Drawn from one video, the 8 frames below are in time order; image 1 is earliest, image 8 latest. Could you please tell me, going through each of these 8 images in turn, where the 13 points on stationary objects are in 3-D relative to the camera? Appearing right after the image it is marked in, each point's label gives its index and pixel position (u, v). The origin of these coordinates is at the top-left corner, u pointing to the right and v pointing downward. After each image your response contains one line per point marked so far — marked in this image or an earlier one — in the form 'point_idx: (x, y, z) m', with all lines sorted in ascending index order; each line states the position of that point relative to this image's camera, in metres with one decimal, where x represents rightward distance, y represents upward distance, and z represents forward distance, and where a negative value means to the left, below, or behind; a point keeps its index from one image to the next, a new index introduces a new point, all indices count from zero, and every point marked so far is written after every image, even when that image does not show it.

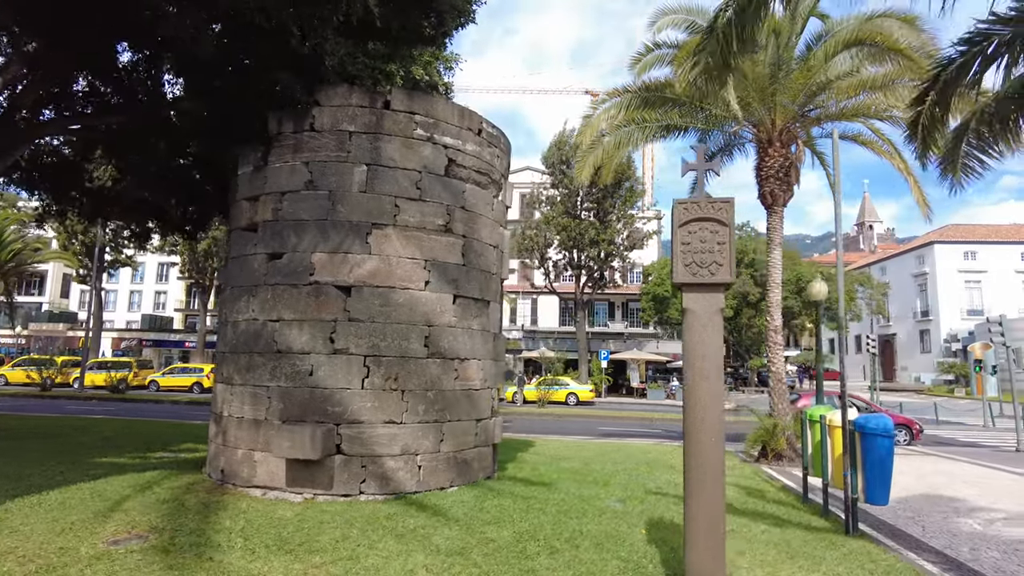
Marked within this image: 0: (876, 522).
0: (+4.5, -2.9, +7.9) m
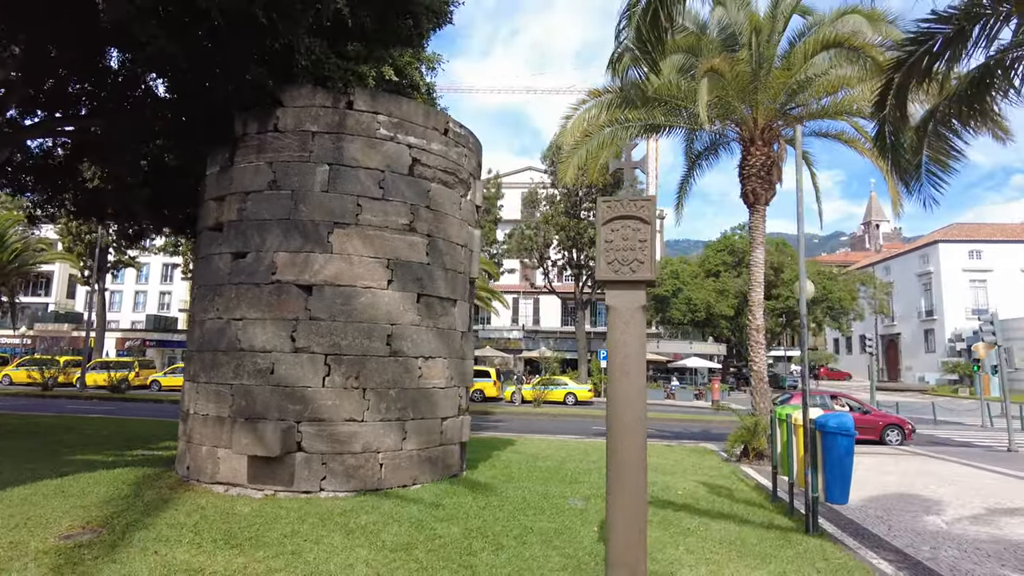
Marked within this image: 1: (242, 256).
0: (+4.0, -2.9, +7.9) m
1: (-3.1, +0.4, +7.3) m
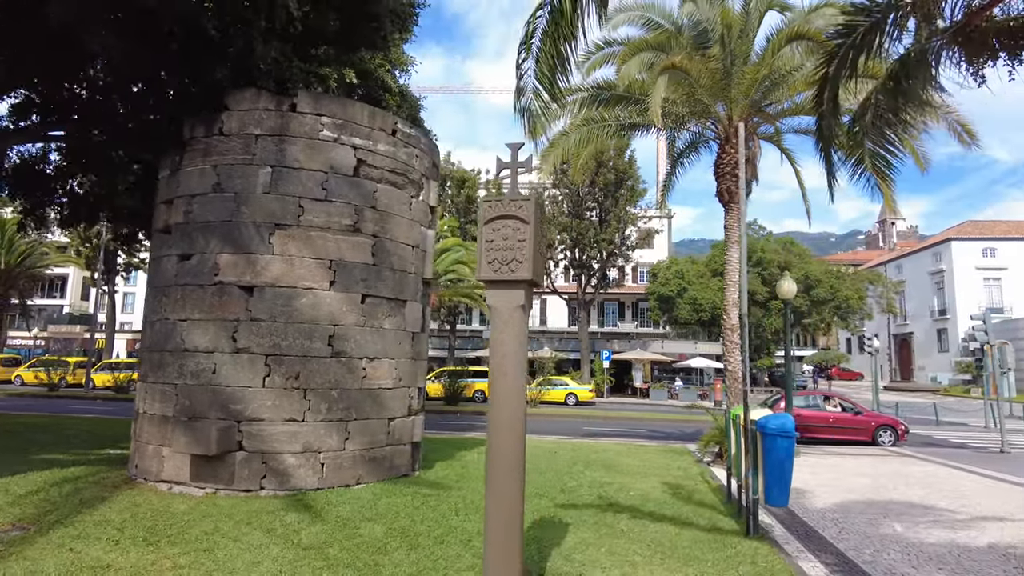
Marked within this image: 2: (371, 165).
0: (+3.4, -2.9, +7.8) m
1: (-3.8, +0.4, +7.4) m
2: (-1.7, +1.5, +7.9) m
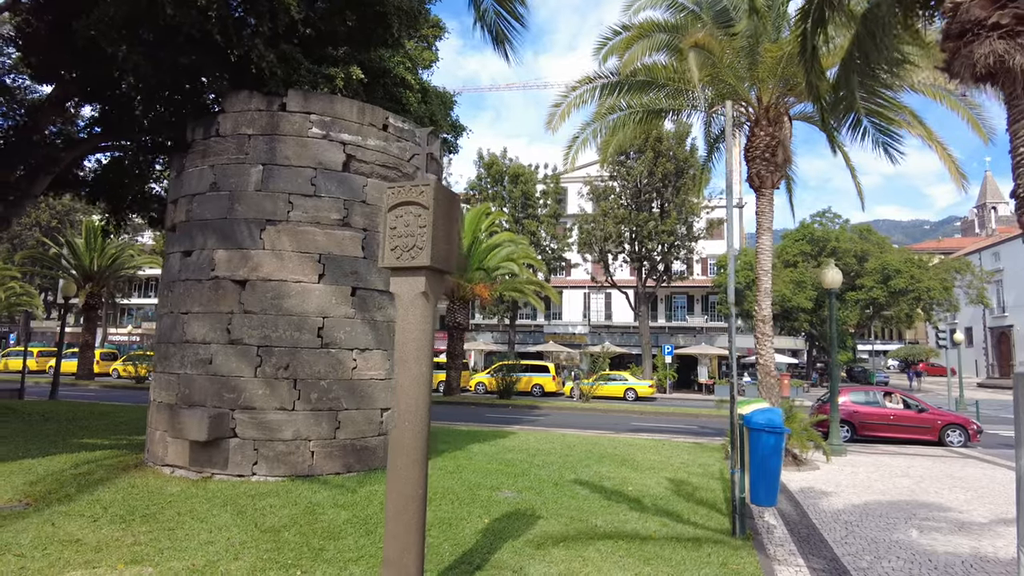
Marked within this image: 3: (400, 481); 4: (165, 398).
0: (+3.3, -2.7, +7.4) m
1: (-3.9, +0.4, +7.8) m
2: (-1.9, +1.6, +8.0) m
3: (-0.7, -1.2, +3.9) m
4: (-4.2, -1.3, +7.6) m
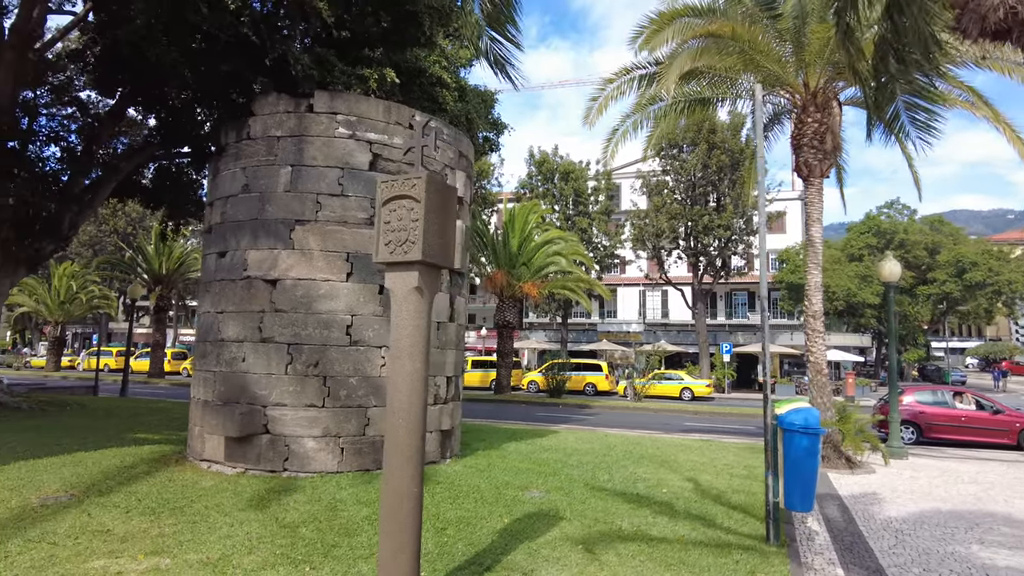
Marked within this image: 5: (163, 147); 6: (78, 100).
0: (+3.6, -2.6, +6.9) m
1: (-3.6, +0.4, +8.0) m
2: (-1.6, +1.6, +8.0) m
3: (-0.7, -1.1, +3.8) m
4: (-3.8, -1.3, +7.9) m
5: (-6.4, +2.6, +11.6) m
6: (-8.6, +3.8, +12.6) m
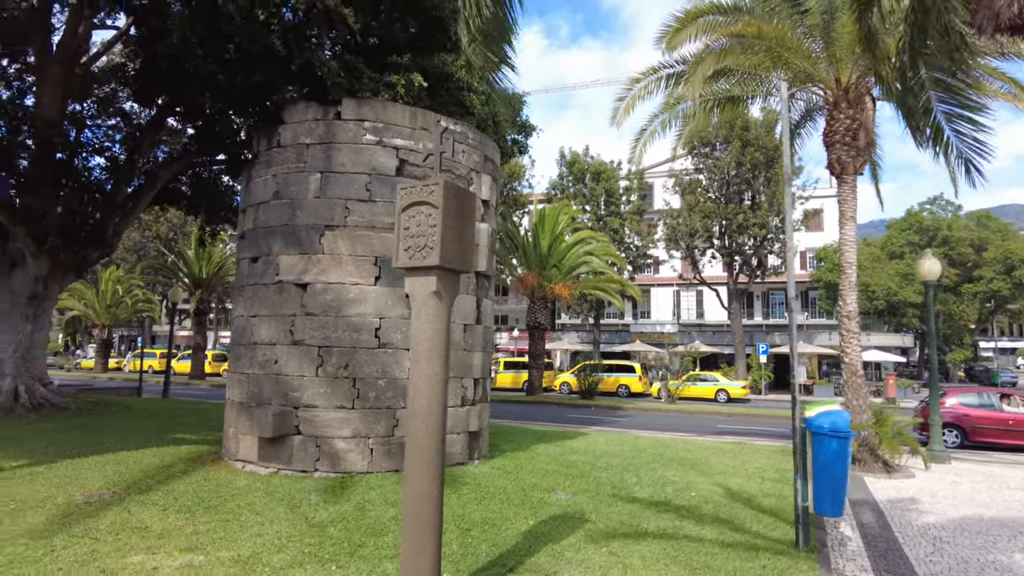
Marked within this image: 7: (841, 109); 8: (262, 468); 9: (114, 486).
0: (+3.8, -2.6, +6.8) m
1: (-3.3, +0.4, +8.2) m
2: (-1.3, +1.6, +8.1) m
3: (-0.6, -1.2, +3.9) m
4: (-3.5, -1.4, +8.1) m
5: (-5.9, +2.5, +12.0) m
6: (-8.0, +3.7, +13.1) m
7: (+5.5, +3.0, +10.7) m
8: (-3.0, -2.2, +7.7) m
9: (-4.2, -2.1, +6.8) m
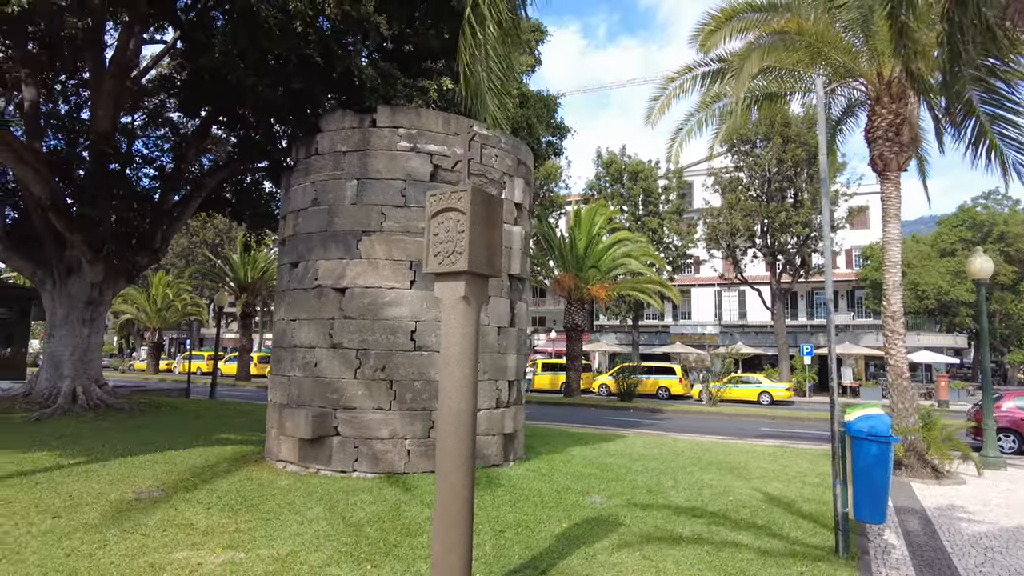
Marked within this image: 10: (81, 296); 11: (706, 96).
0: (+4.2, -2.6, +6.5) m
1: (-2.8, +0.3, +8.4) m
2: (-0.8, +1.5, +8.2) m
3: (-0.4, -1.2, +3.9) m
4: (-3.0, -1.4, +8.3) m
5: (-5.2, +2.4, +12.3) m
6: (-7.3, +3.6, +13.6) m
7: (+6.1, +3.0, +10.4) m
8: (-2.6, -2.2, +7.9) m
9: (-3.9, -2.2, +7.0) m
10: (-9.0, -0.2, +13.3) m
11: (+3.7, +3.7, +12.3) m
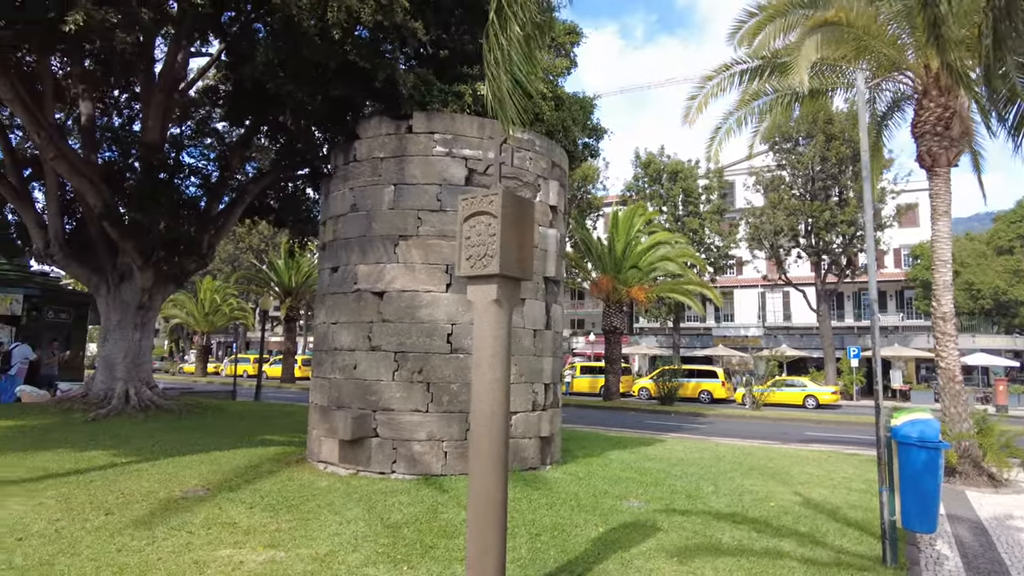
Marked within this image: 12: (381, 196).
0: (+4.6, -2.6, +6.3) m
1: (-2.4, +0.2, +8.6) m
2: (-0.4, +1.5, +8.3) m
3: (-0.2, -1.2, +4.0) m
4: (-2.6, -1.5, +8.5) m
5: (-4.5, +2.3, +12.6) m
6: (-6.5, +3.4, +14.1) m
7: (+6.6, +3.0, +10.0) m
8: (-2.1, -2.3, +8.0) m
9: (-3.5, -2.2, +7.2) m
10: (-8.2, -0.3, +13.8) m
11: (+4.4, +3.7, +12.1) m
12: (-1.7, +1.2, +8.2) m
